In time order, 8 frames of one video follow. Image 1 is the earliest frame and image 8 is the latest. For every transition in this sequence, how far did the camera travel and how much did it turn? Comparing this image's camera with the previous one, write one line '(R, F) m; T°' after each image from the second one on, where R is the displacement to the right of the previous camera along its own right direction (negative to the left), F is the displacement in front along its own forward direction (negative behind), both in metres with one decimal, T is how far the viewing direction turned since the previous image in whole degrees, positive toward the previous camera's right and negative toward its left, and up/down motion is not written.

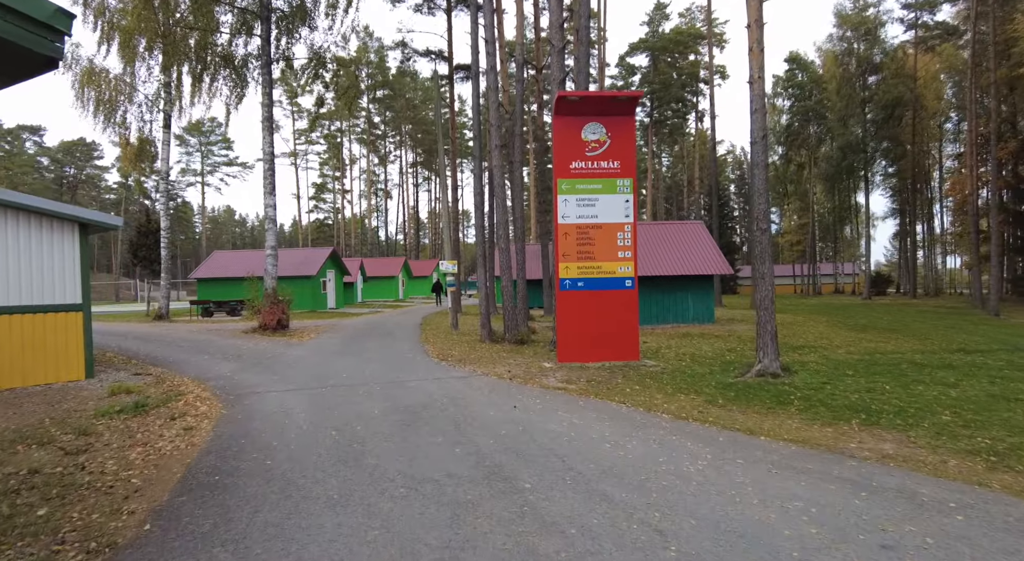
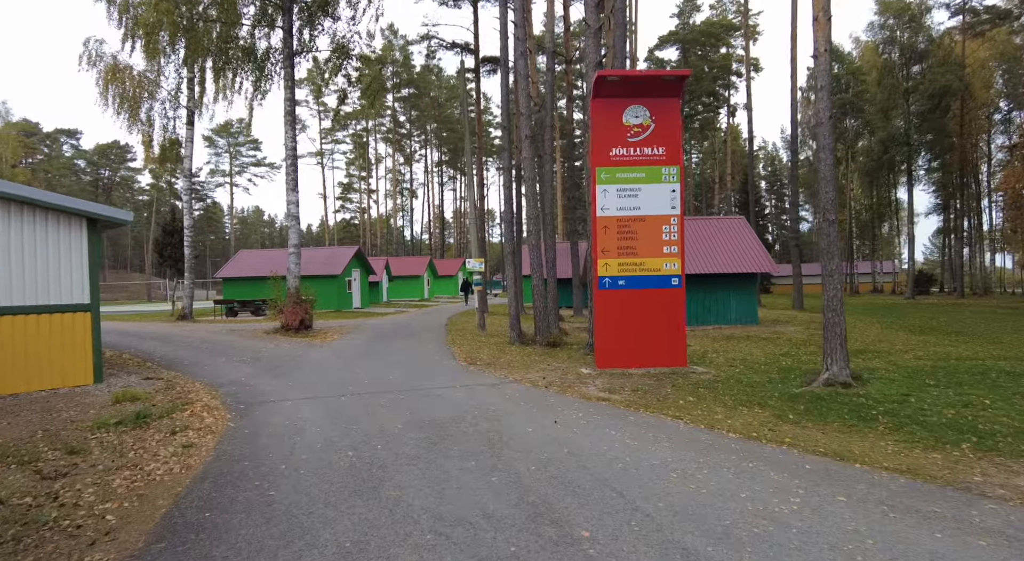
(-0.2, +0.9) m; -2°
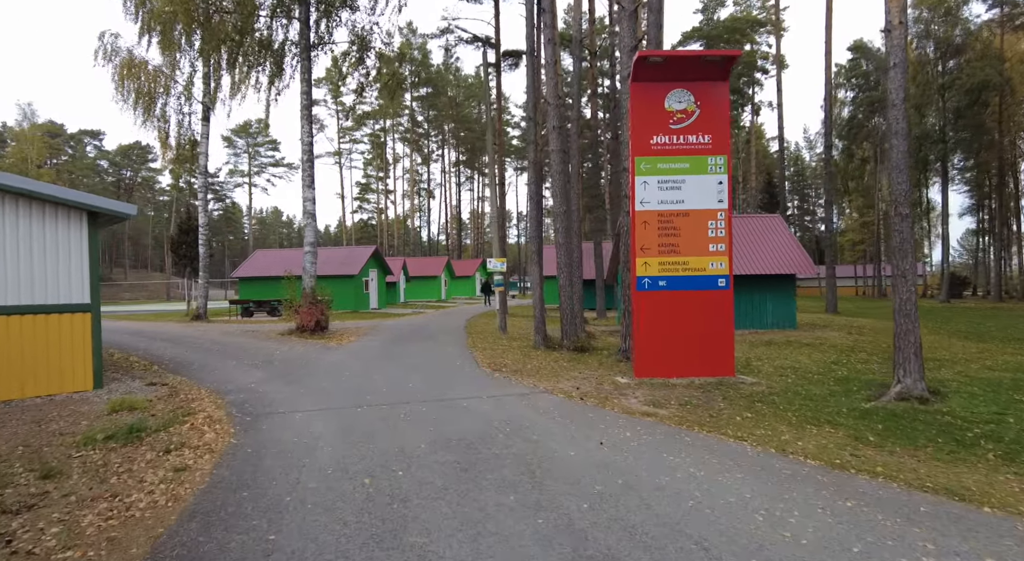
(-0.3, +0.9) m; -2°
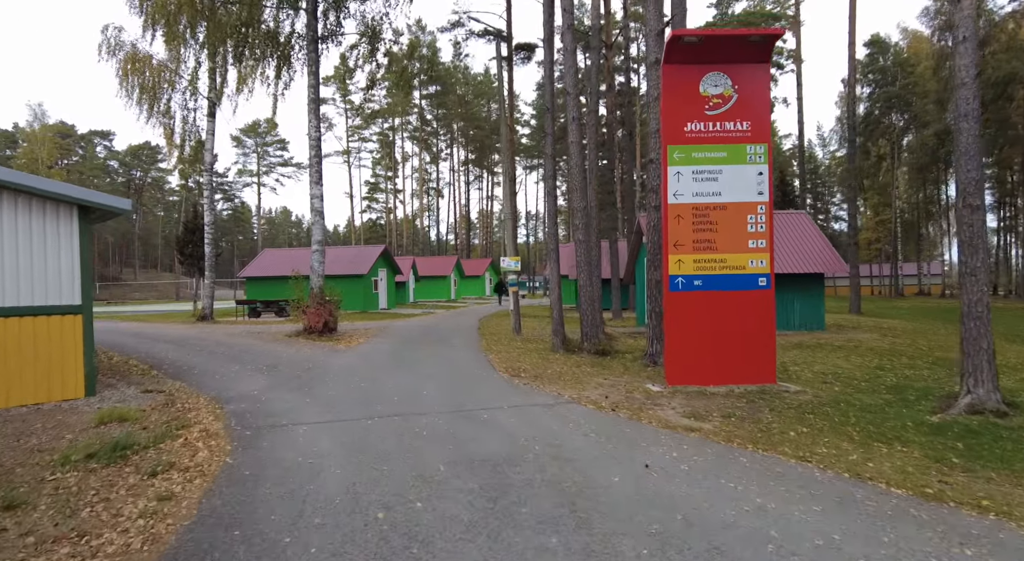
(-0.2, +0.7) m; -1°
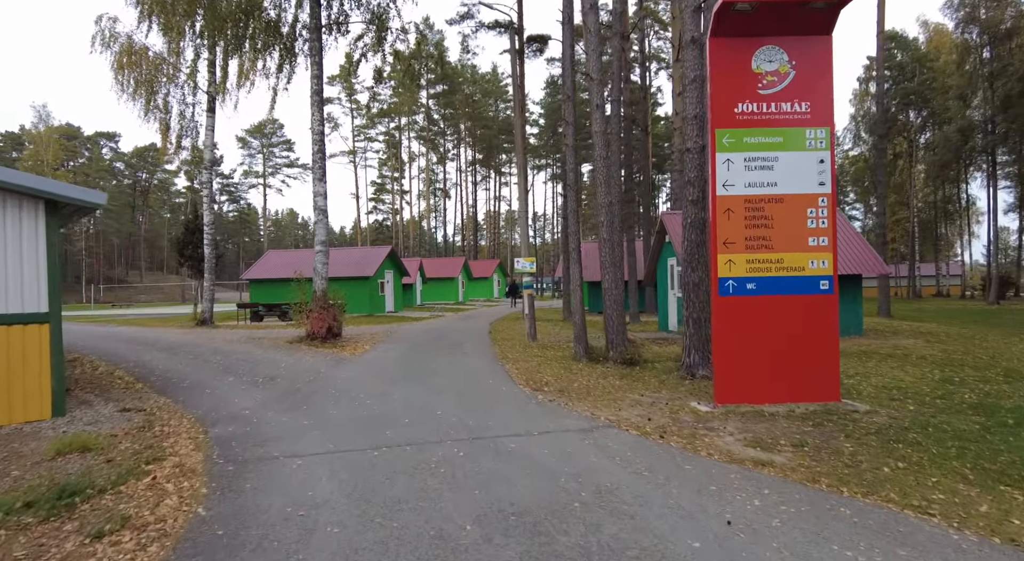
(-0.3, +1.1) m; -1°
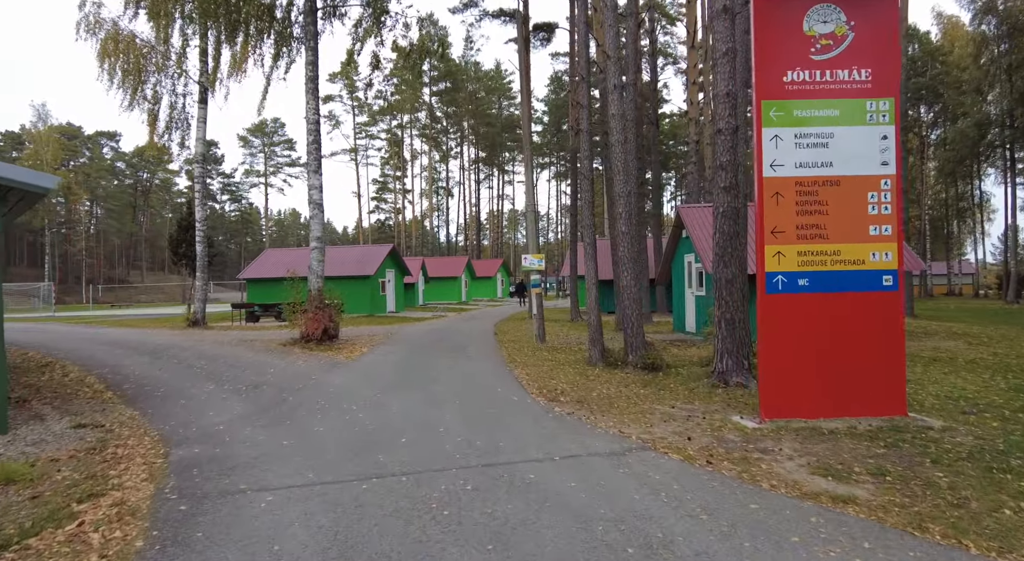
(-0.1, +1.1) m; 0°
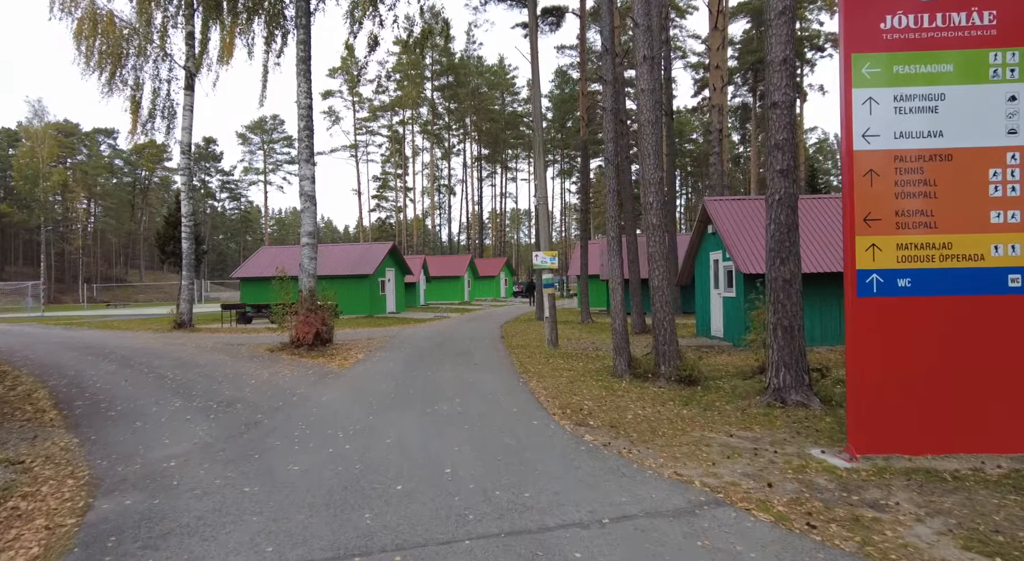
(-0.2, +1.5) m; 0°
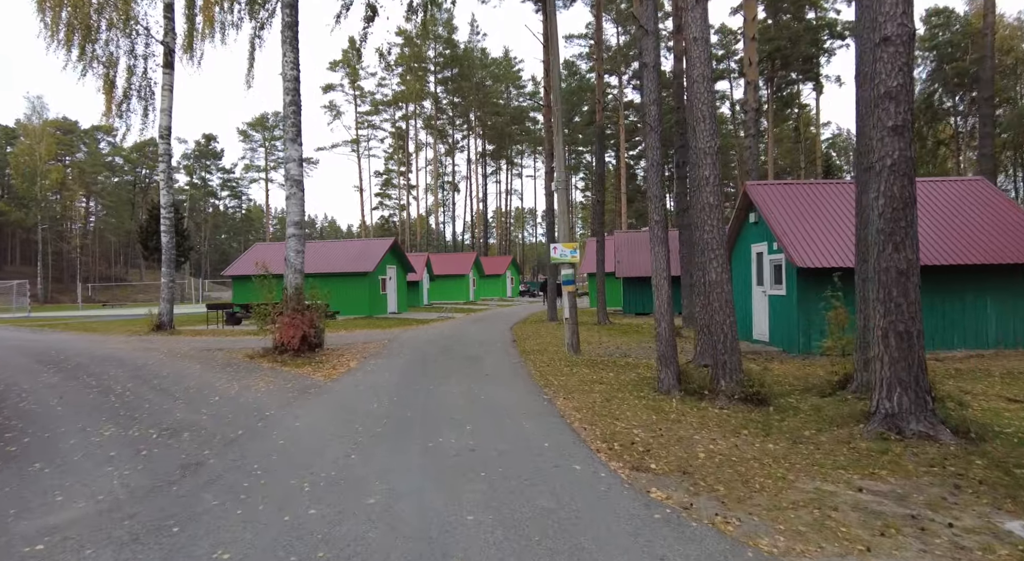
(-0.3, +1.9) m; 0°
